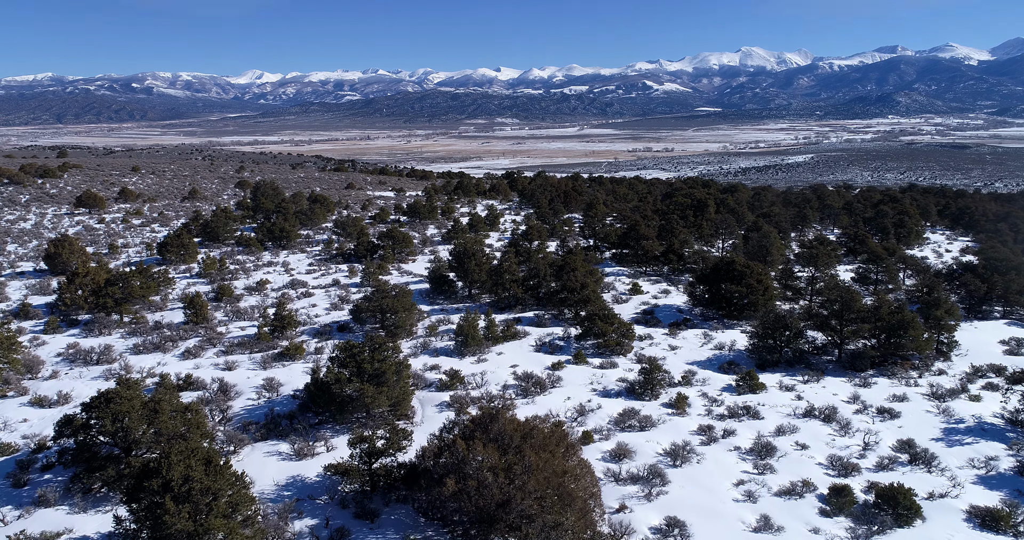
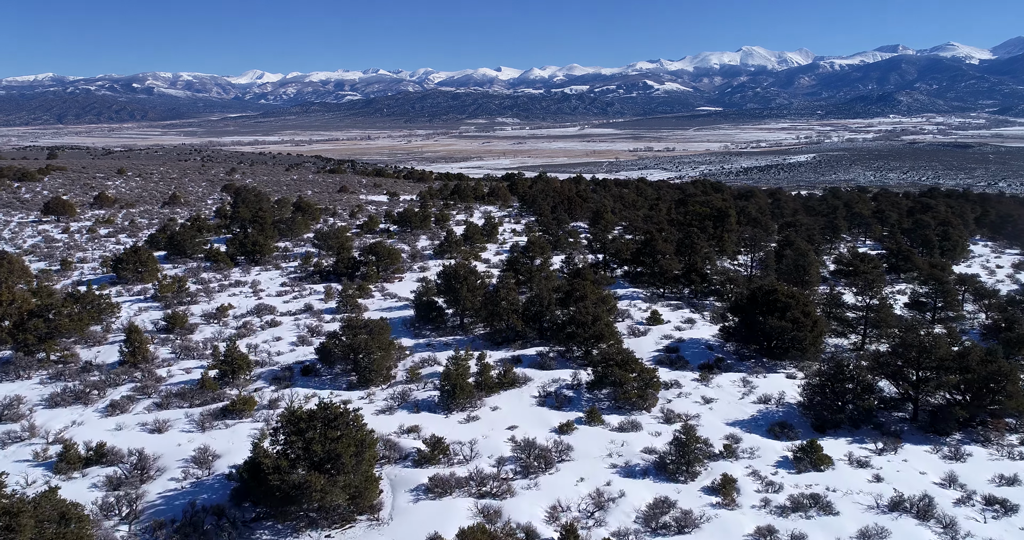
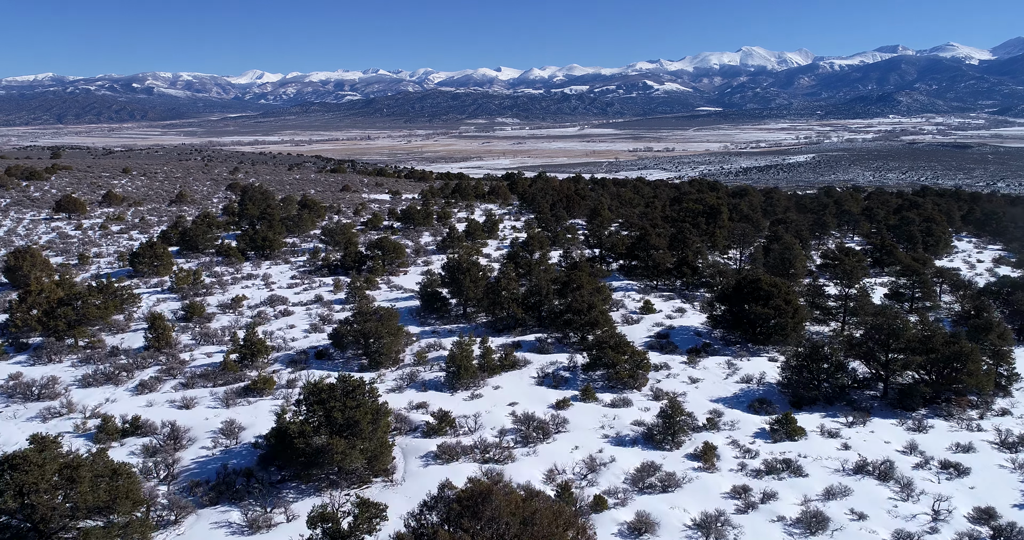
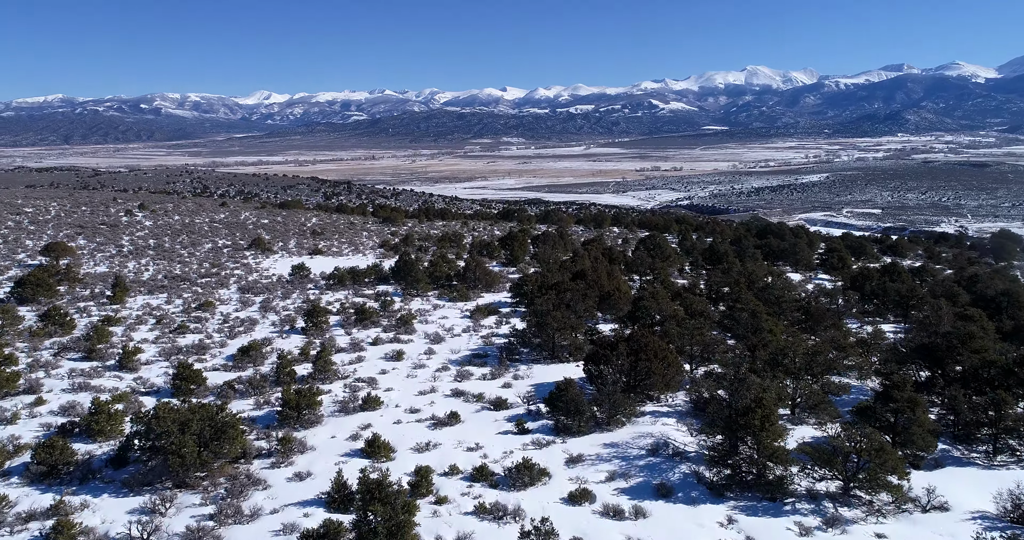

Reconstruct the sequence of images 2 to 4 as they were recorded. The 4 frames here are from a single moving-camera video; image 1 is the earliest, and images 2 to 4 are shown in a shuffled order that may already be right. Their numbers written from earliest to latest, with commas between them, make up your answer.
3, 2, 4
